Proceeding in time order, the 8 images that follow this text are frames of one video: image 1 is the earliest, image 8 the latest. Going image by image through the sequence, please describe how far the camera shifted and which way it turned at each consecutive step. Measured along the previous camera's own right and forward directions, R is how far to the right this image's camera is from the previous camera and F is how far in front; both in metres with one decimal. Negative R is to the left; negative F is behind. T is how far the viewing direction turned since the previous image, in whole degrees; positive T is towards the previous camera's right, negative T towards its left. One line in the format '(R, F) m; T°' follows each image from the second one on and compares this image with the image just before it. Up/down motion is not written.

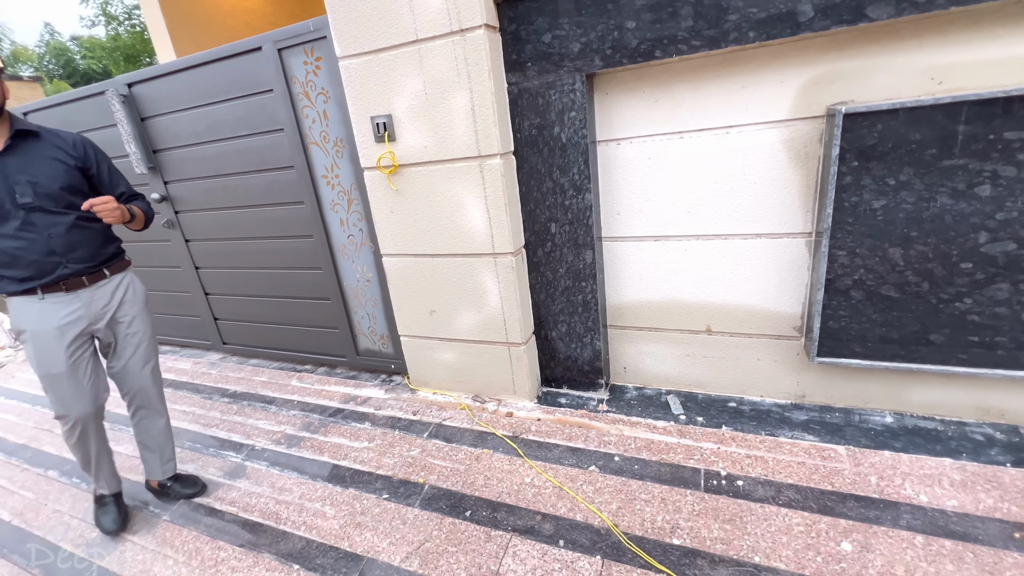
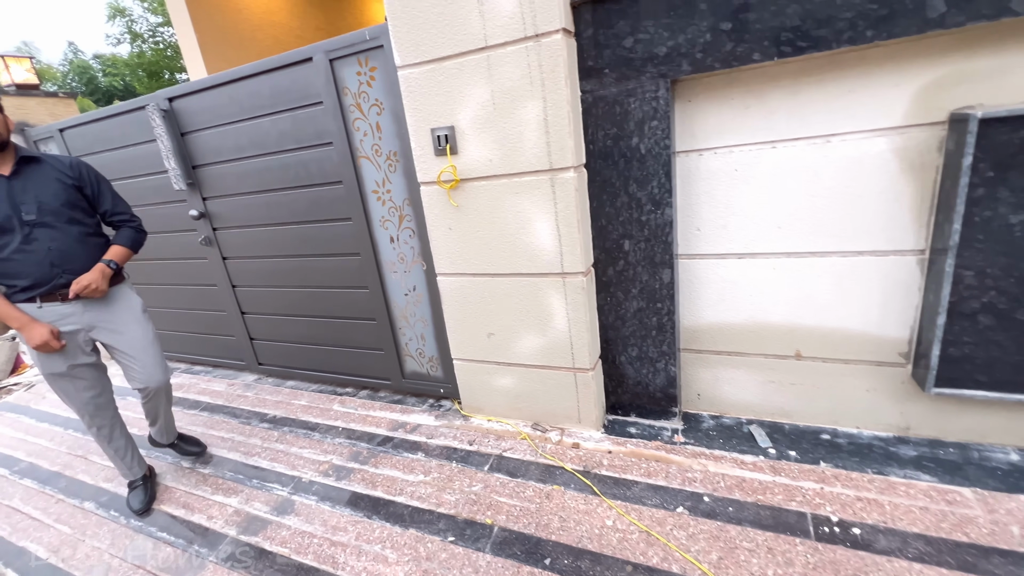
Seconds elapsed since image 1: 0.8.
(-0.3, +0.1) m; -1°
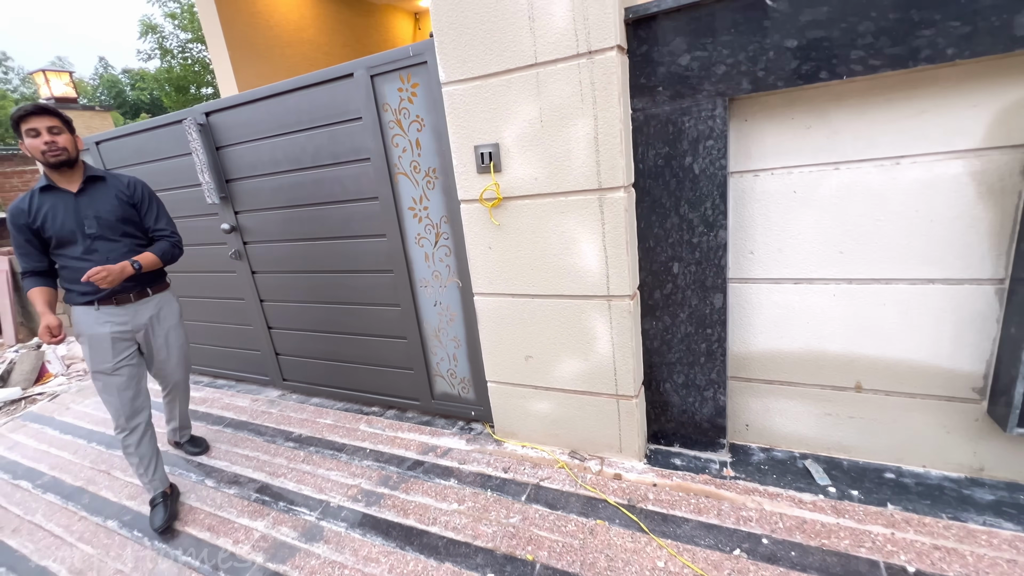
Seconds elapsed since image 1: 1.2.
(-0.1, +0.1) m; -1°
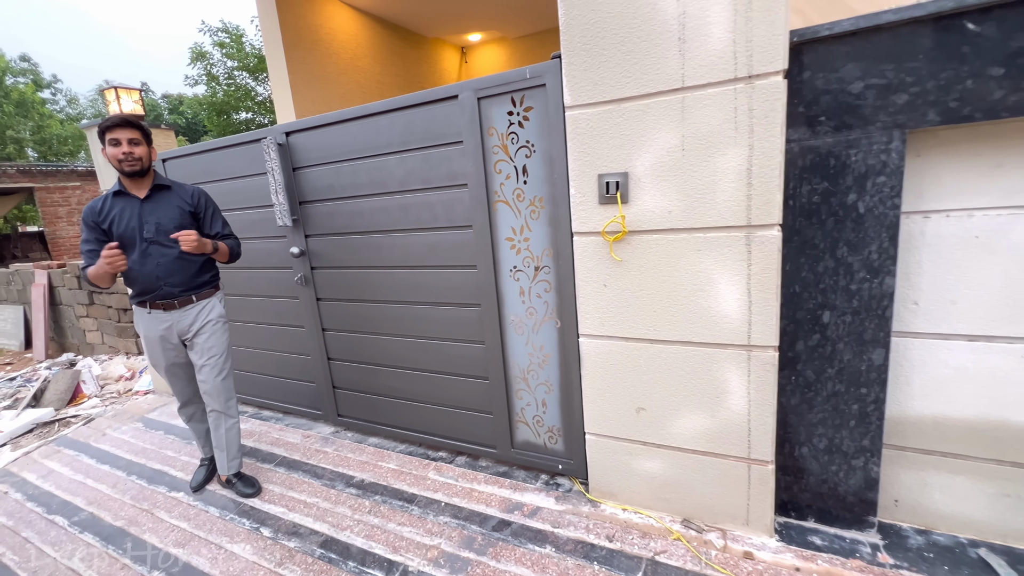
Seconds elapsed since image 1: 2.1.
(-0.4, +0.2) m; -1°
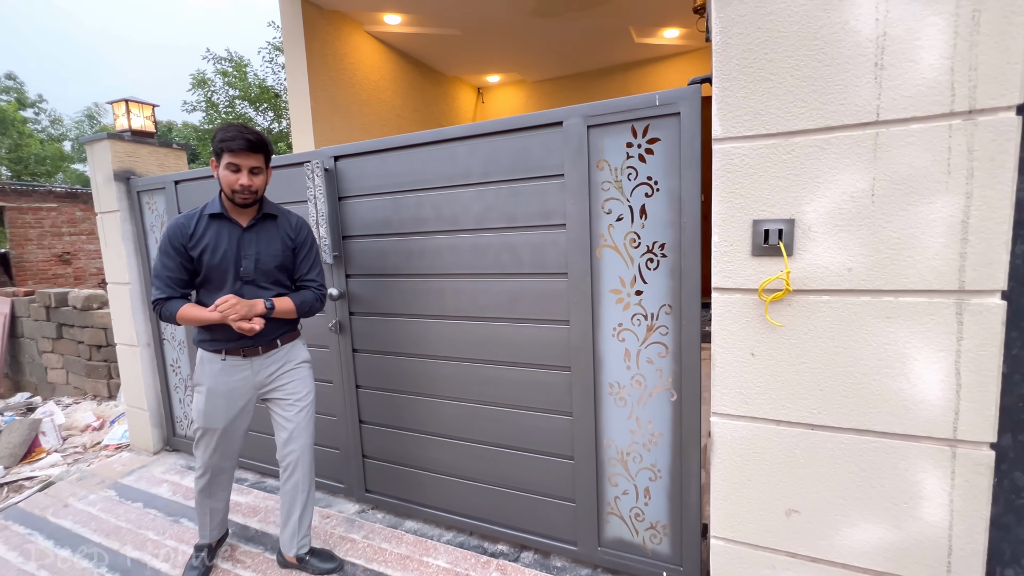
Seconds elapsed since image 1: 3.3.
(-0.5, +0.4) m; +3°
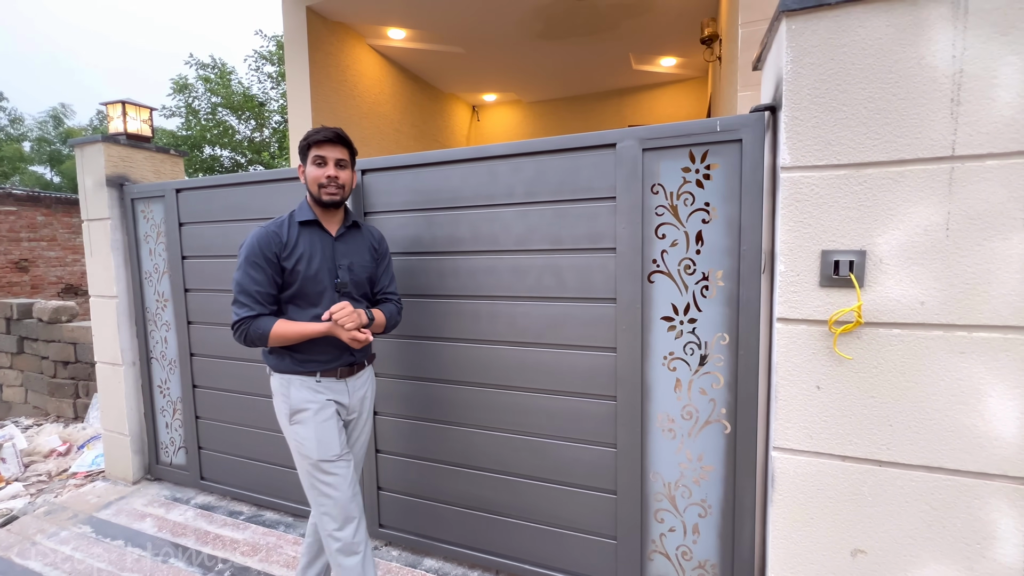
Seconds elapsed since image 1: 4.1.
(-0.3, +0.1) m; +3°
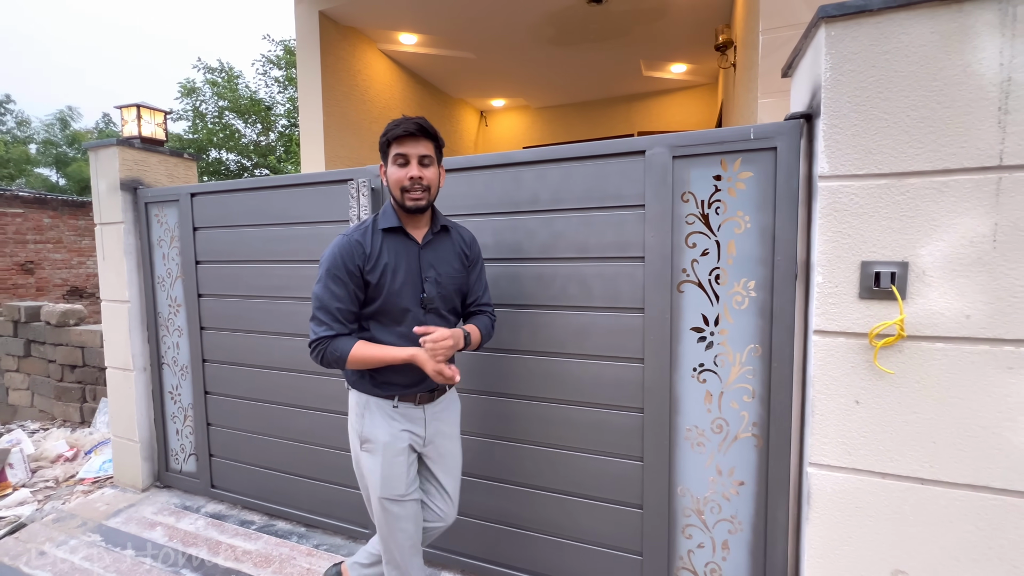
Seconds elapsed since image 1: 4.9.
(-0.1, 0.0) m; 0°
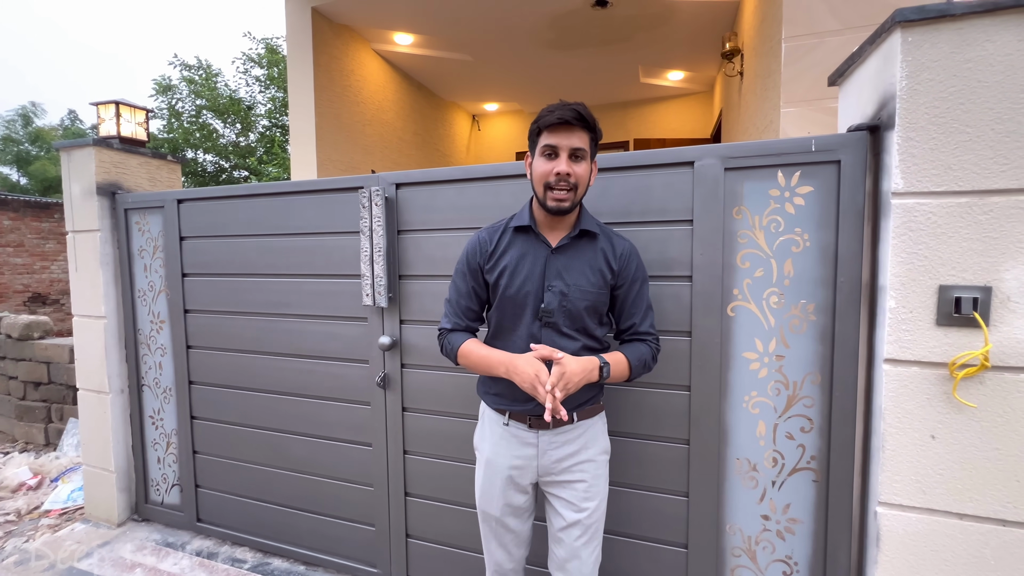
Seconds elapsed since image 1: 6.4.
(-0.2, +0.2) m; +2°
